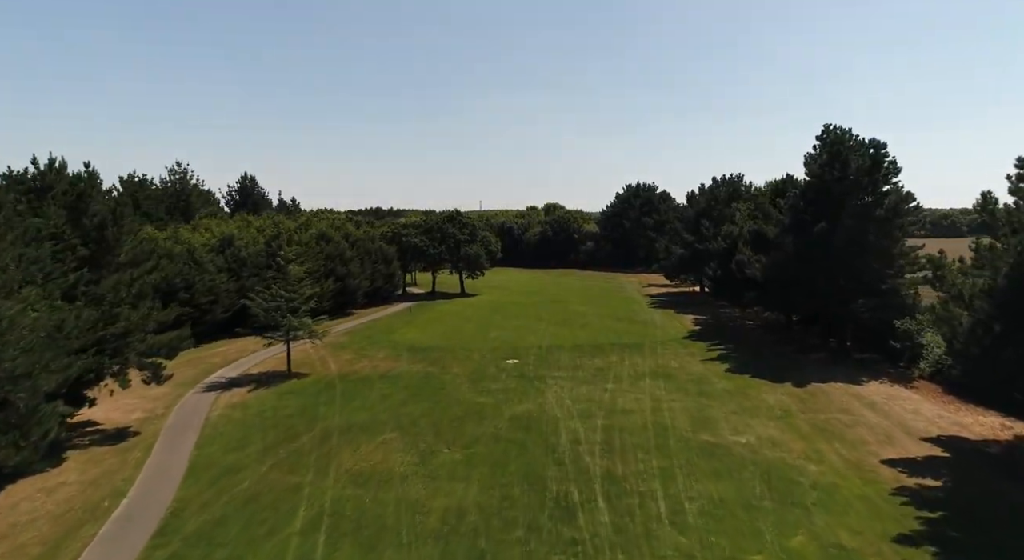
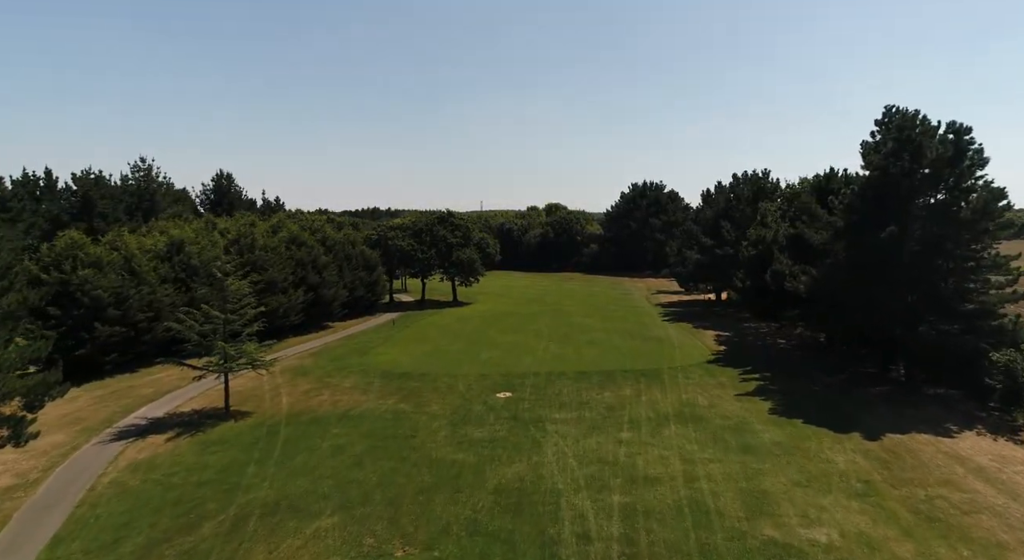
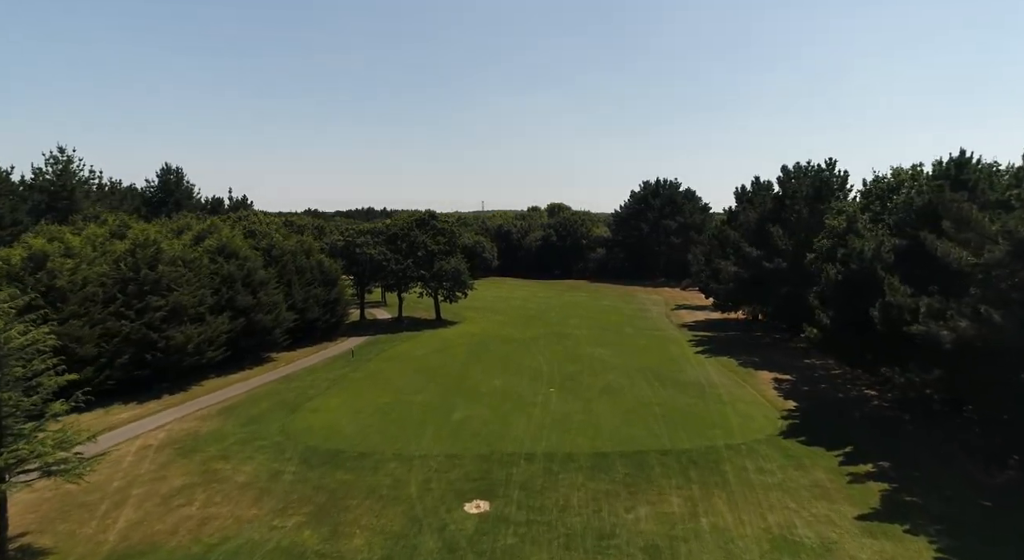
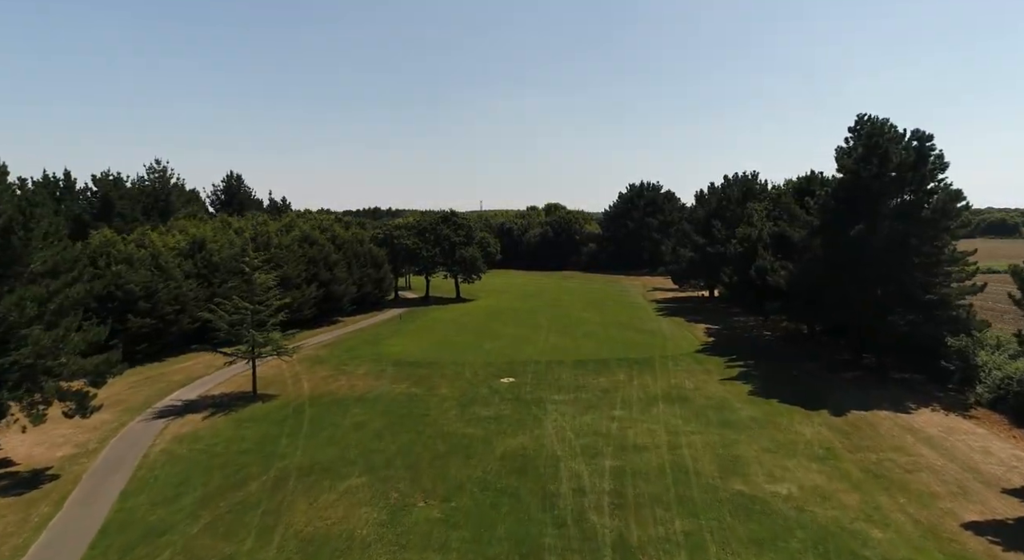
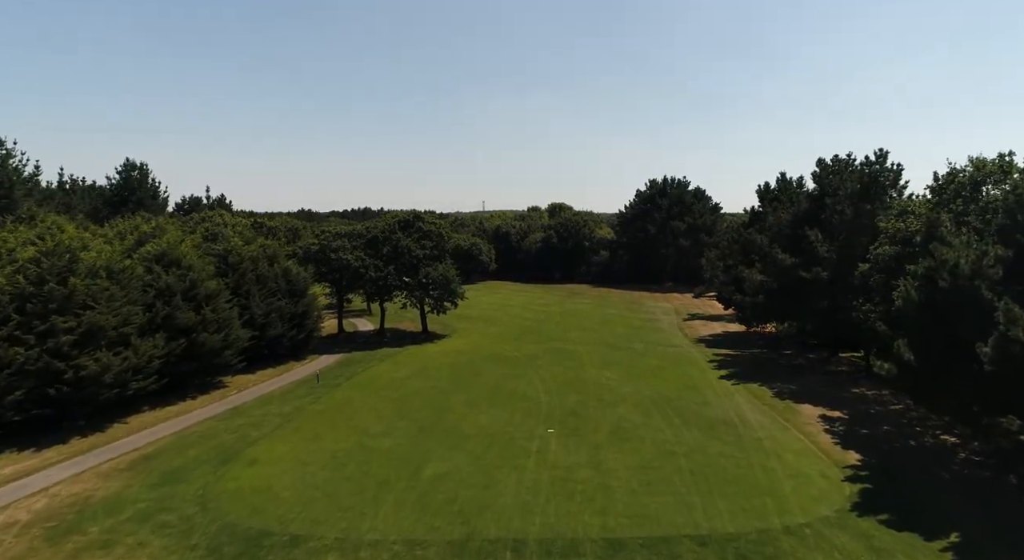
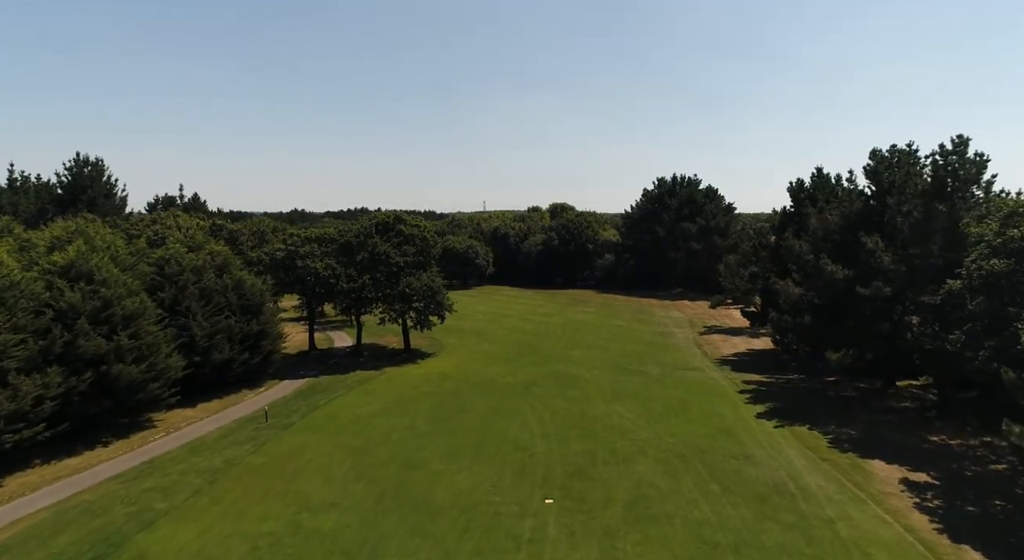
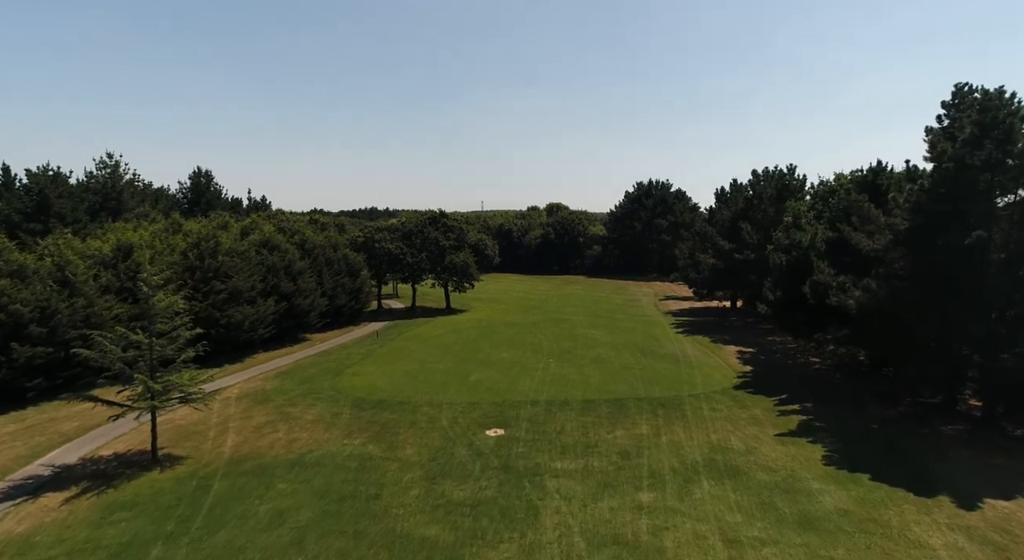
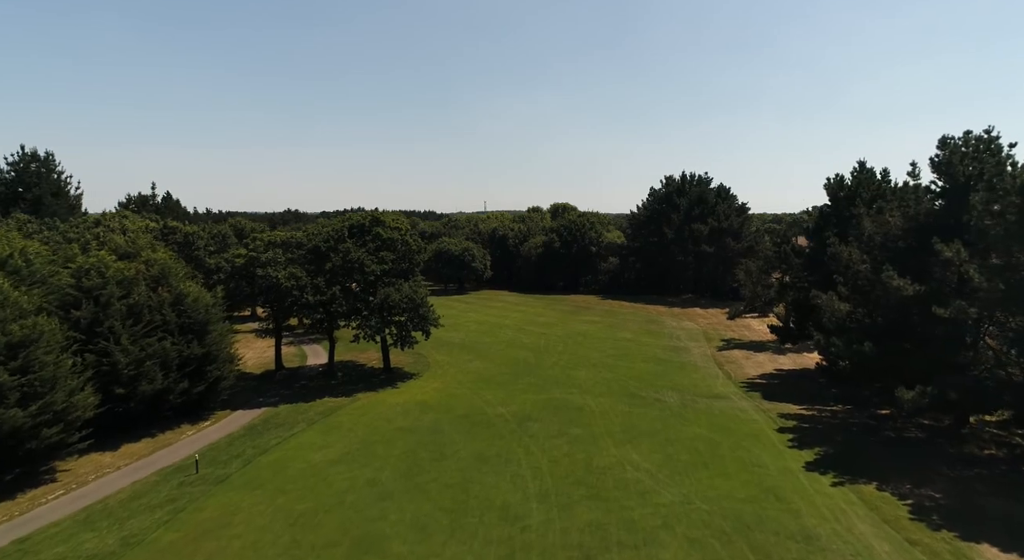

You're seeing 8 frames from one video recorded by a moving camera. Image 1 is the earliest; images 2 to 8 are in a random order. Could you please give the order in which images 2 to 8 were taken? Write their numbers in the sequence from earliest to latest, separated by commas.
4, 2, 7, 3, 5, 6, 8
